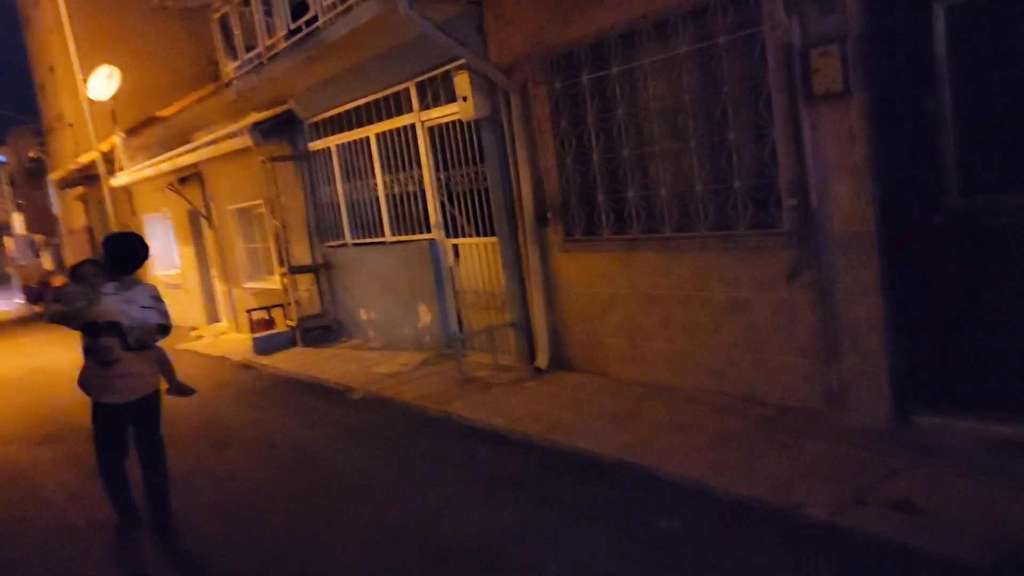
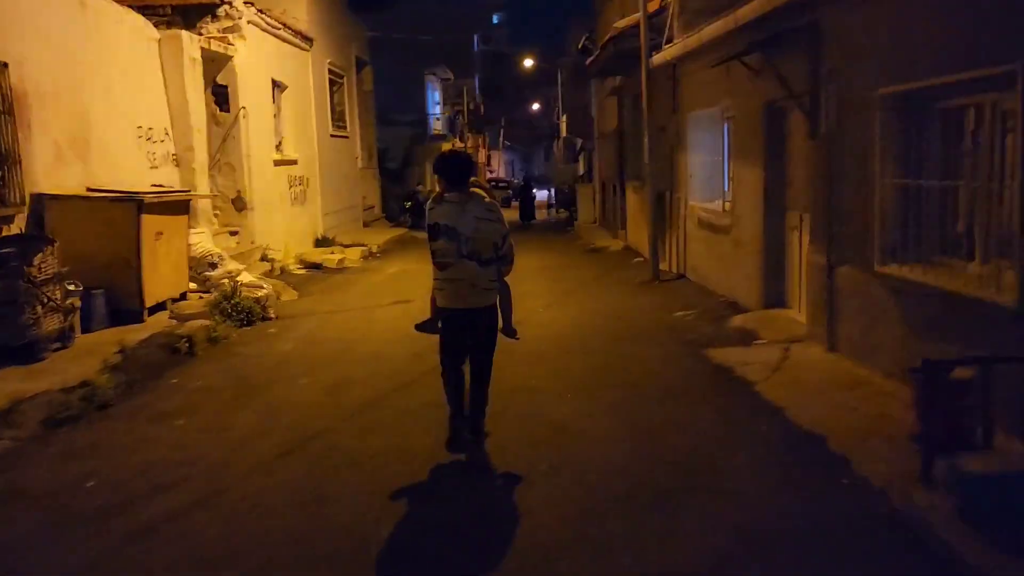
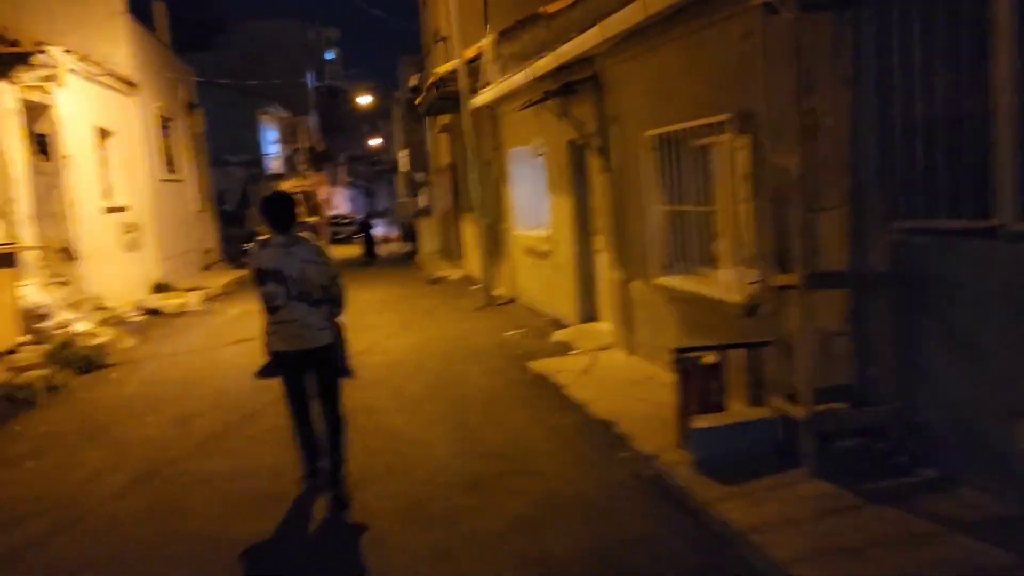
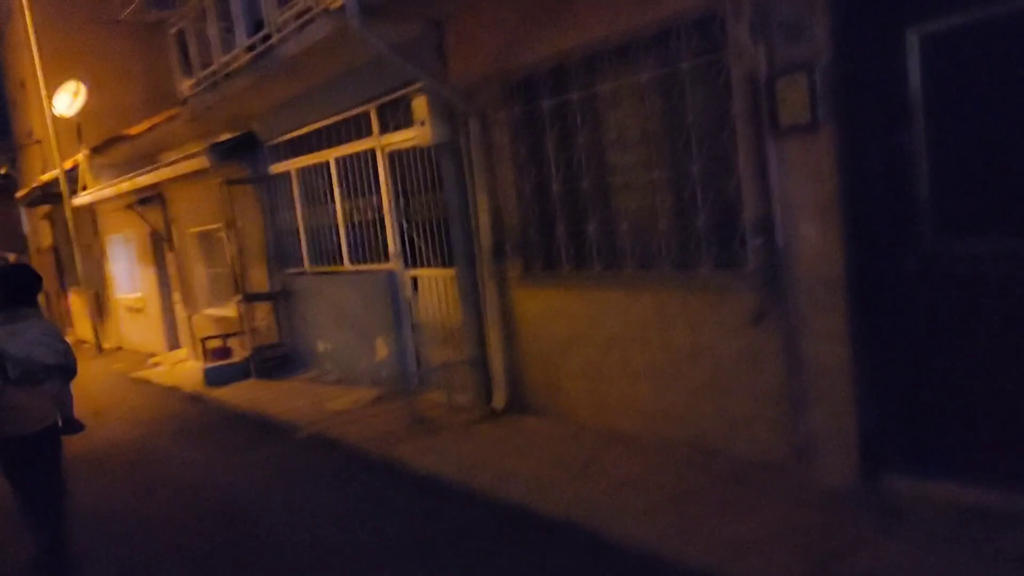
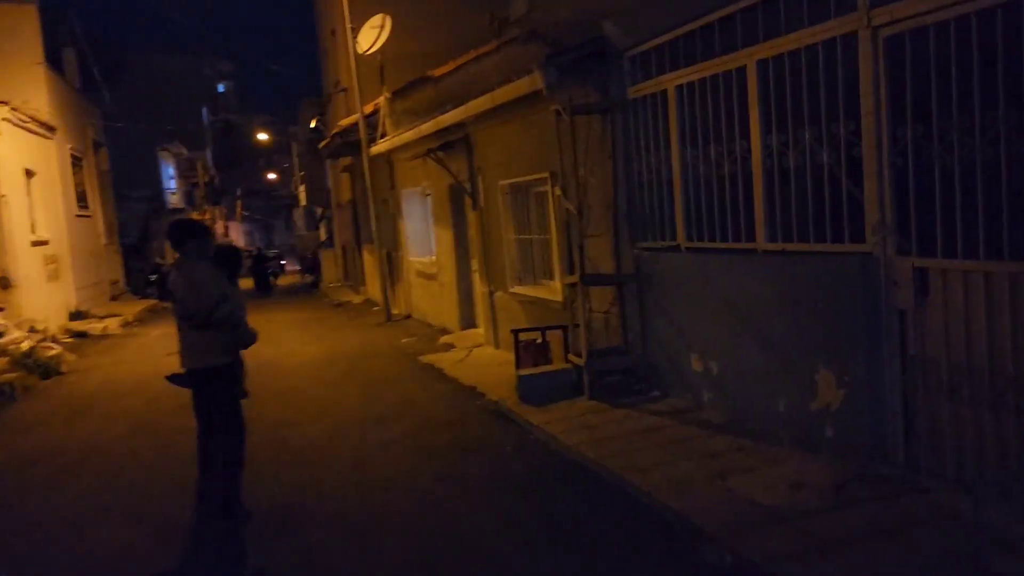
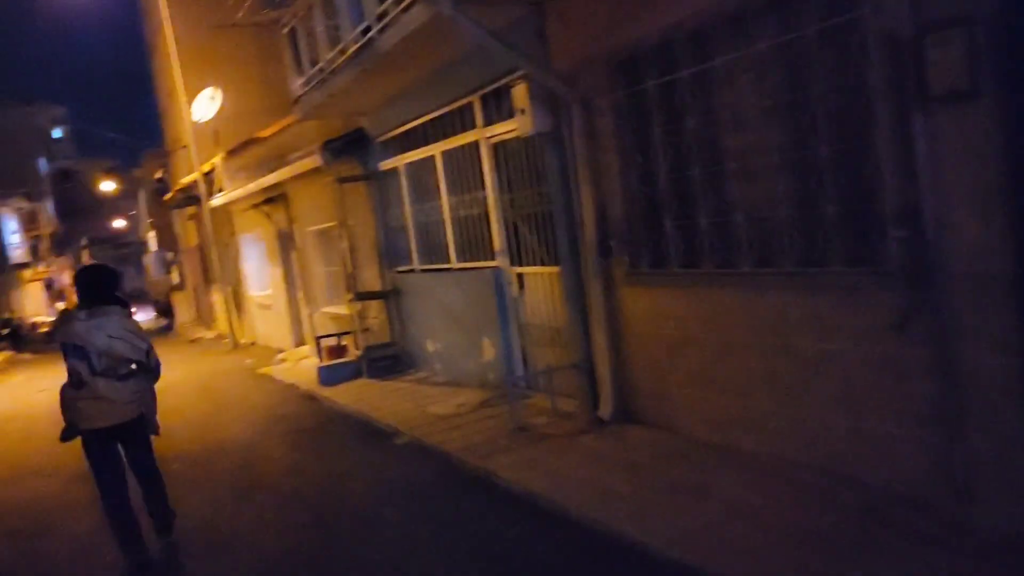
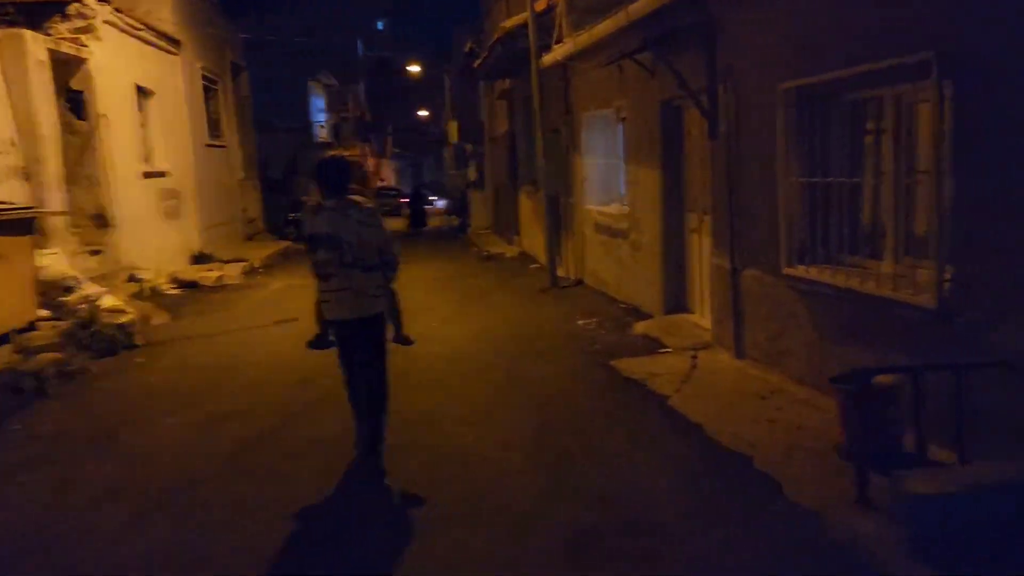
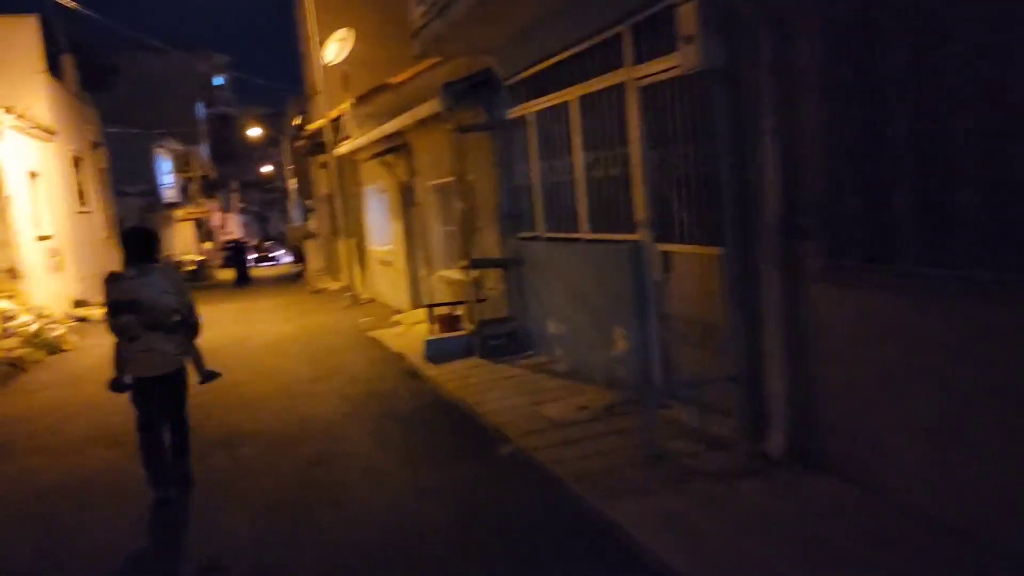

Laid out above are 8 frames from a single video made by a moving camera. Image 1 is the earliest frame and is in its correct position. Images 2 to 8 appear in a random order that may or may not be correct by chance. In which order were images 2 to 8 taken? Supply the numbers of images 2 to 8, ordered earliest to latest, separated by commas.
4, 6, 8, 5, 3, 2, 7
